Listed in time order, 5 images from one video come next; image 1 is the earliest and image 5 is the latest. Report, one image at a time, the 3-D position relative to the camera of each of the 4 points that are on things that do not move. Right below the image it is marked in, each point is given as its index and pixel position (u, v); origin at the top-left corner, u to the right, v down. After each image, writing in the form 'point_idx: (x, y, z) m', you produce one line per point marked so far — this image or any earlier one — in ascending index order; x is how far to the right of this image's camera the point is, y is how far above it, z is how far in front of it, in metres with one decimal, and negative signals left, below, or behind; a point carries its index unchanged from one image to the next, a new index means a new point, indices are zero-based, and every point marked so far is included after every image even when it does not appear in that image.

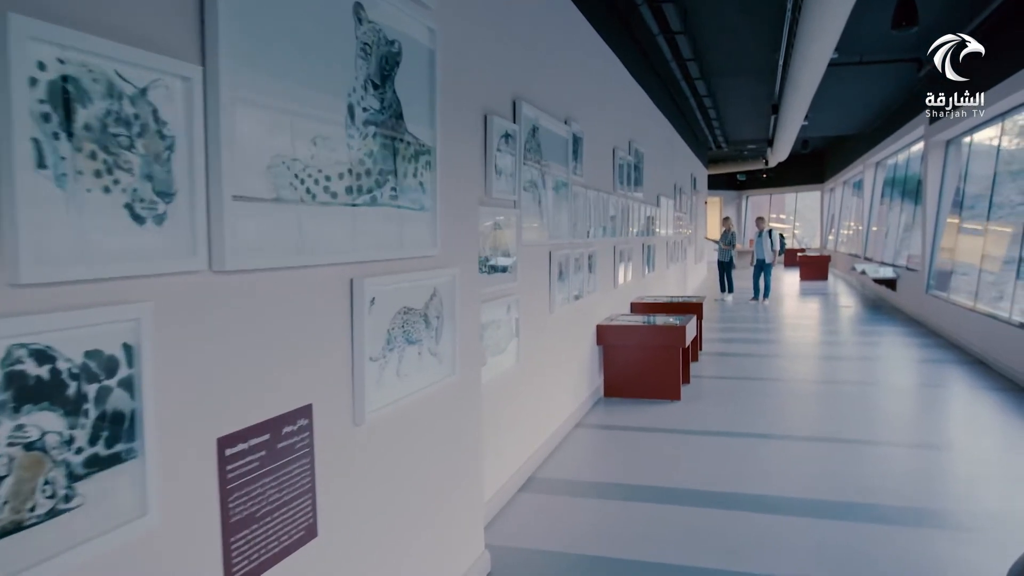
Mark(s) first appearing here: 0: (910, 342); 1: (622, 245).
0: (+4.5, -0.6, +8.7) m
1: (+1.0, +0.4, +6.9) m
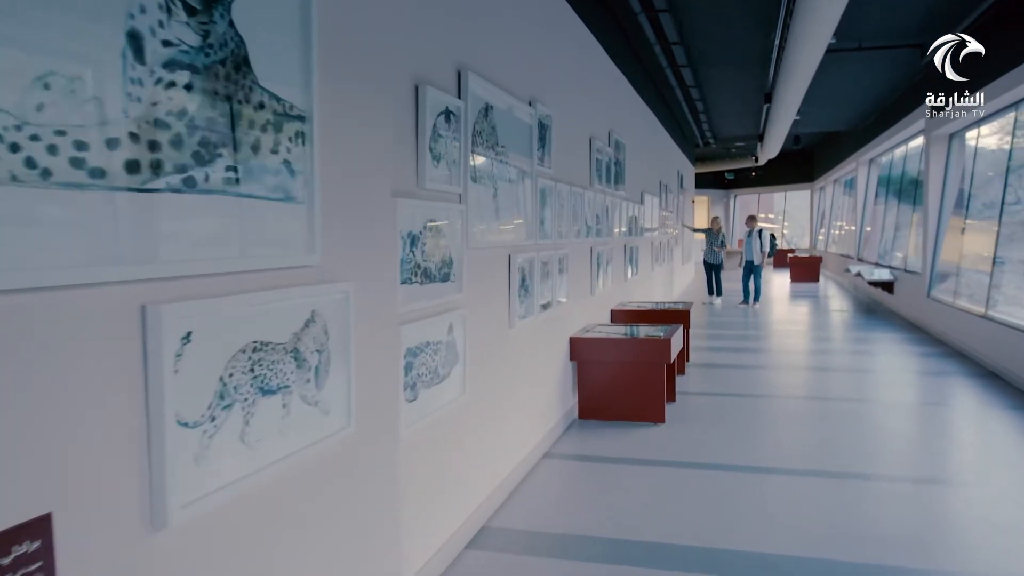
0: (+4.2, -0.7, +8.1) m
1: (+0.7, +0.3, +6.2) m
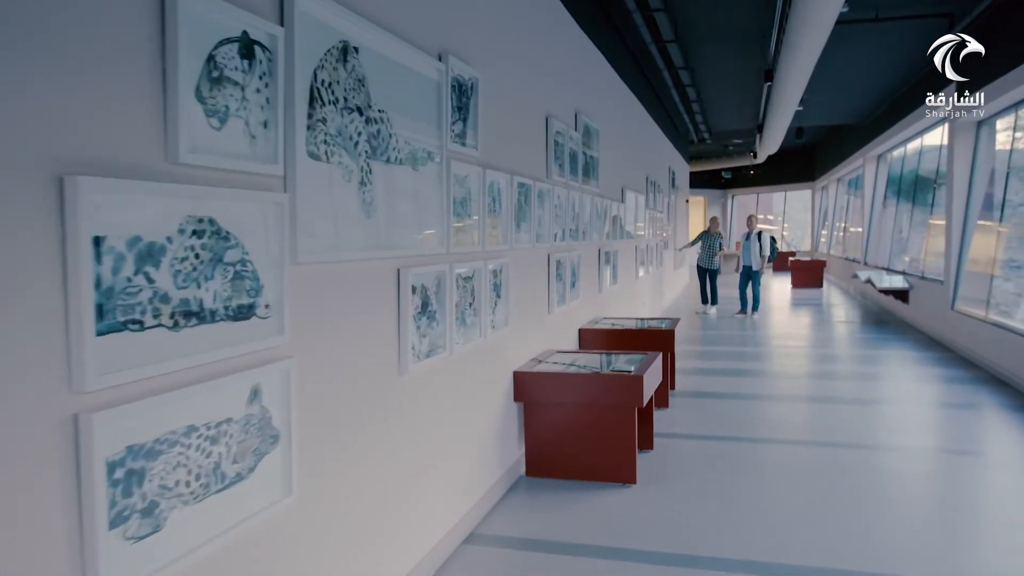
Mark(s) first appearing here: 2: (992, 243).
0: (+3.8, -0.8, +6.9) m
1: (+0.4, +0.2, +5.0) m
2: (+5.0, +0.5, +8.0) m
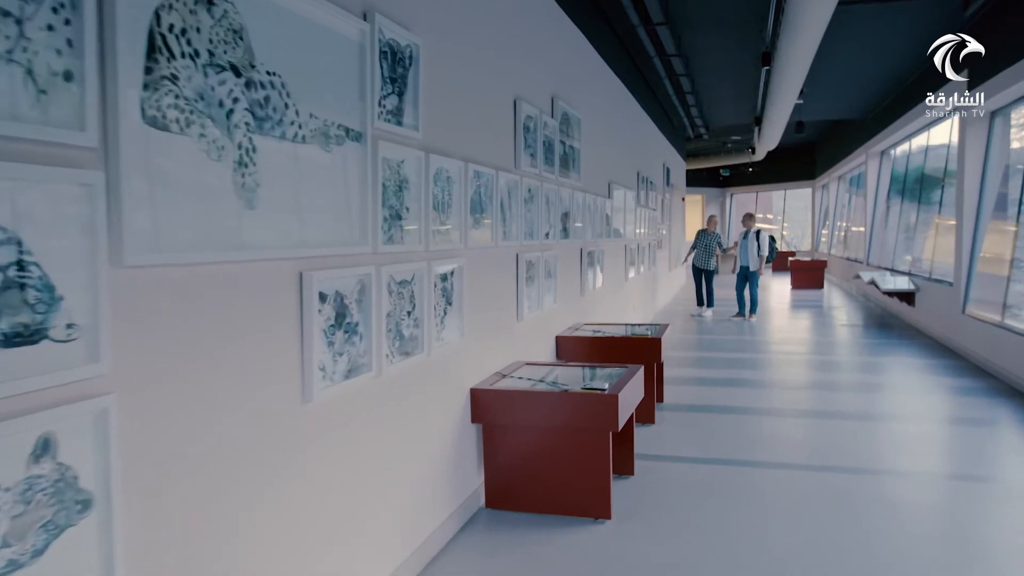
0: (+3.6, -0.8, +6.4) m
1: (+0.2, +0.2, +4.5) m
2: (+4.8, +0.5, +7.5) m
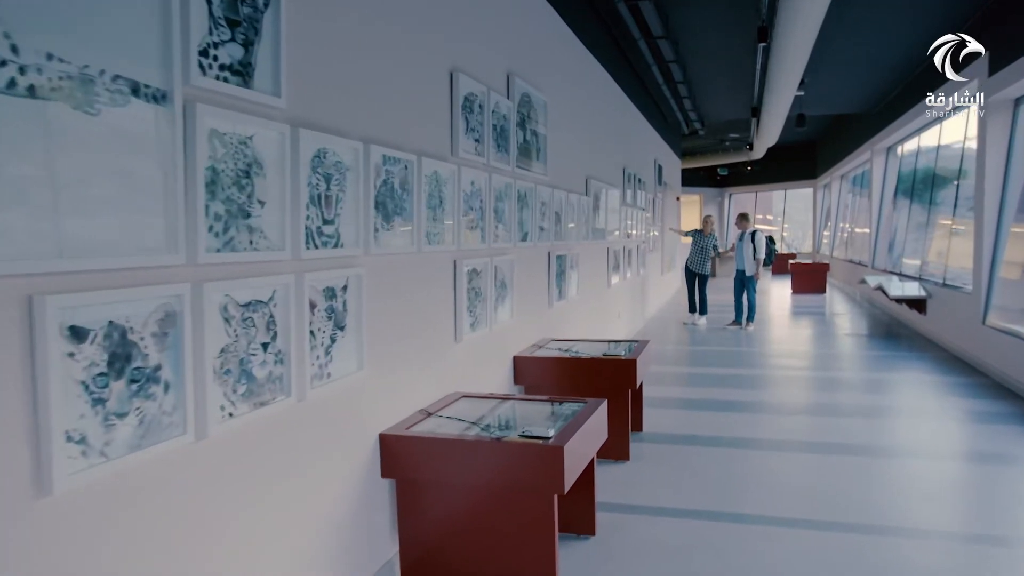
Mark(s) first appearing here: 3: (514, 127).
0: (+3.3, -0.9, +5.7) m
1: (-0.1, +0.1, +3.8) m
2: (+4.5, +0.4, +6.7) m
3: (0.0, +0.9, +4.1) m
